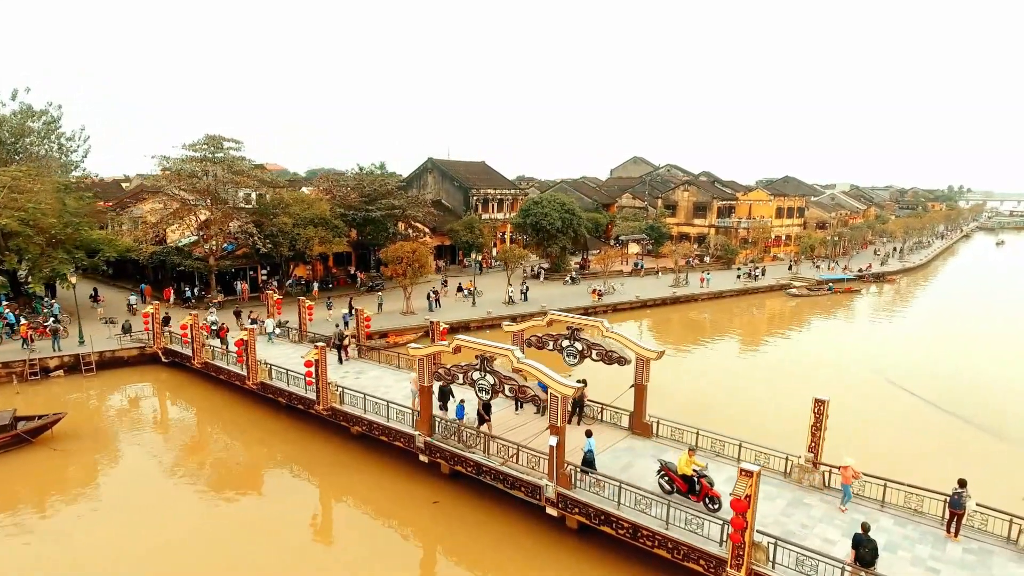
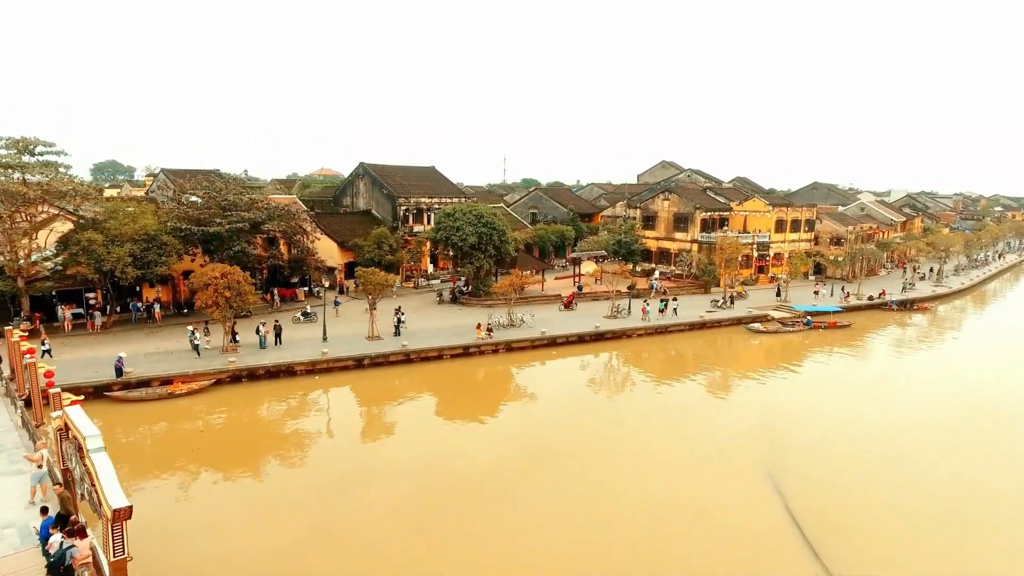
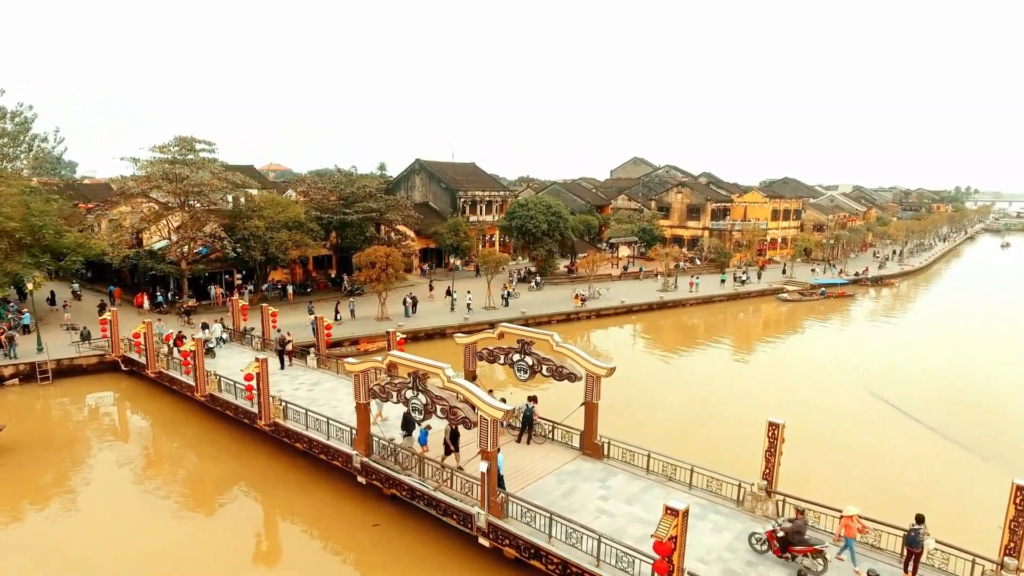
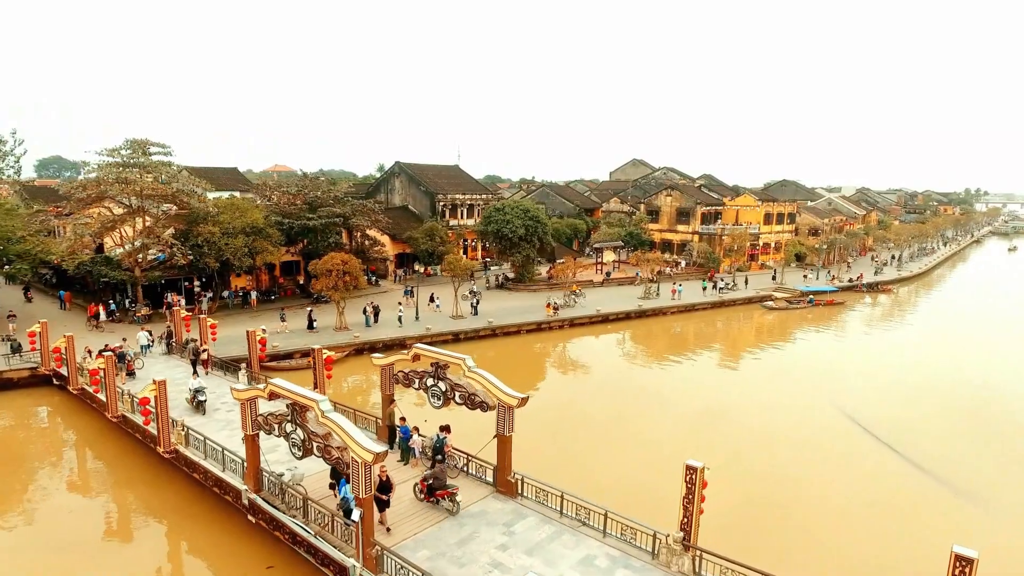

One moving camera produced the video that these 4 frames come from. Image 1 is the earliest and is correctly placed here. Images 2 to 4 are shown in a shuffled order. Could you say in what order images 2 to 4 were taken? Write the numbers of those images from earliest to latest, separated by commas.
3, 4, 2
